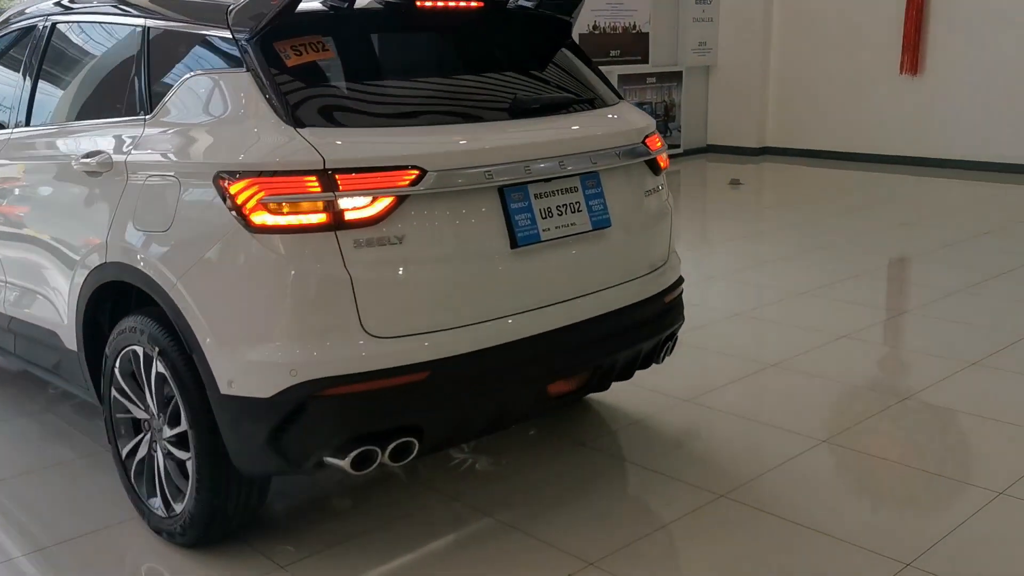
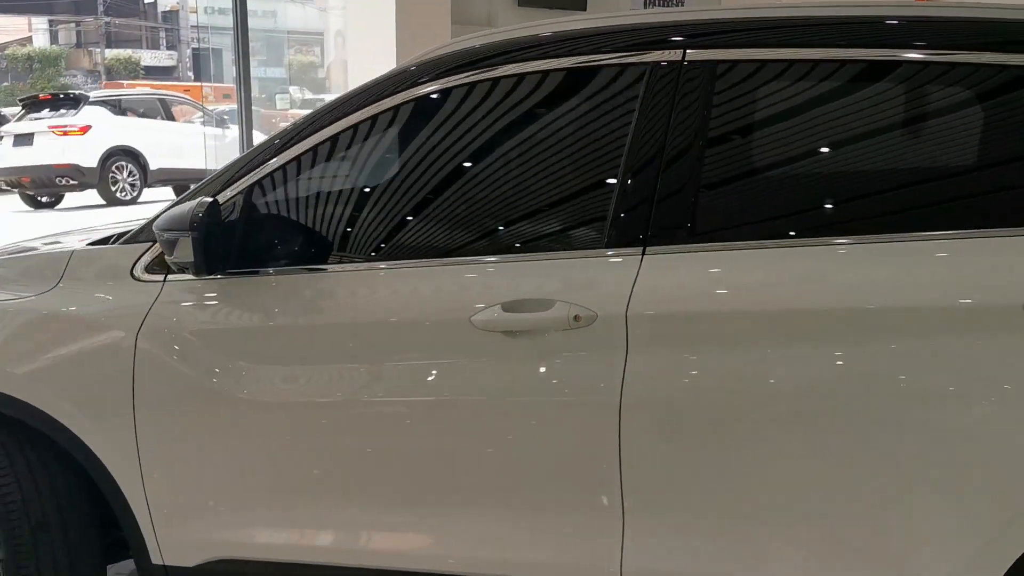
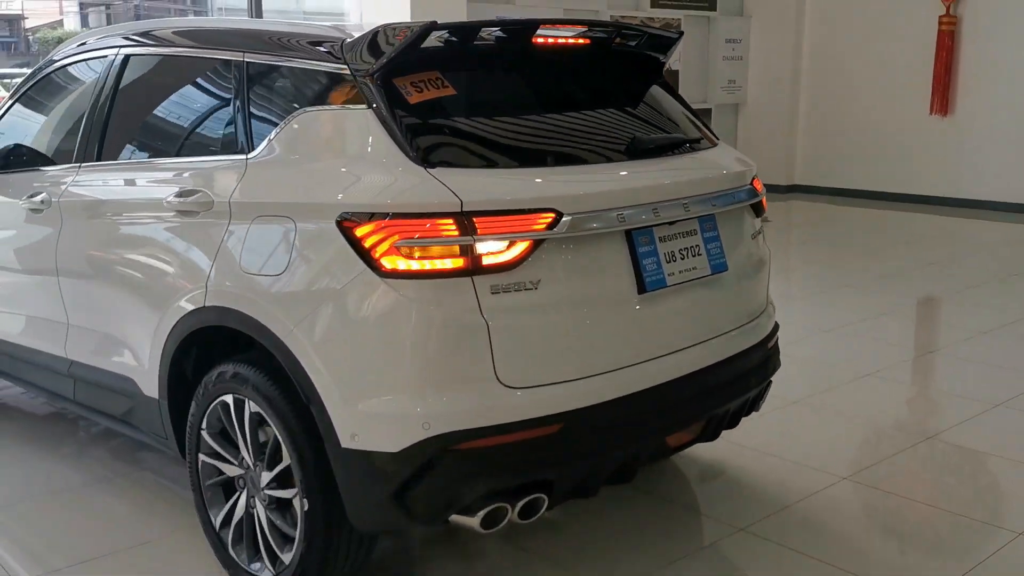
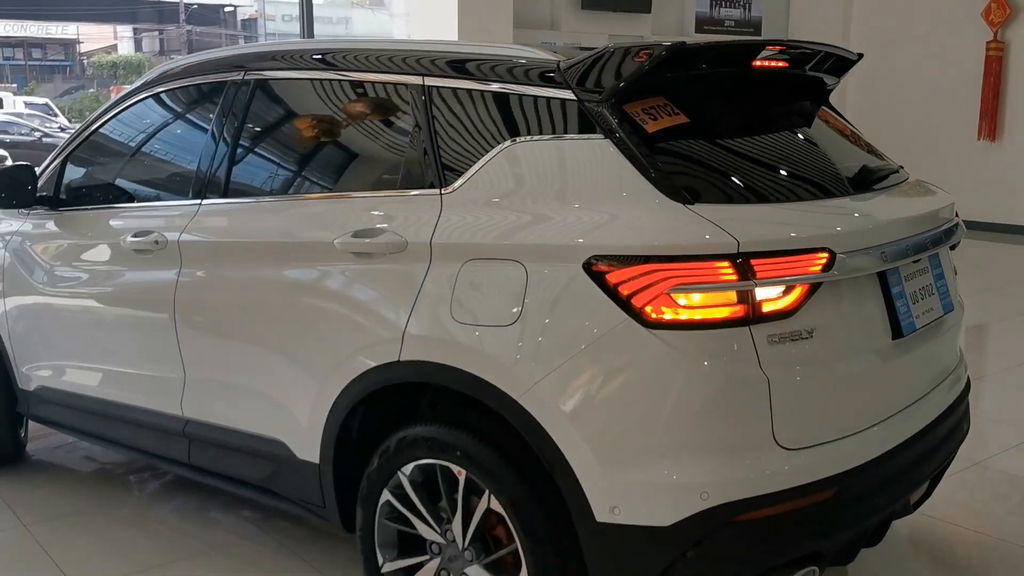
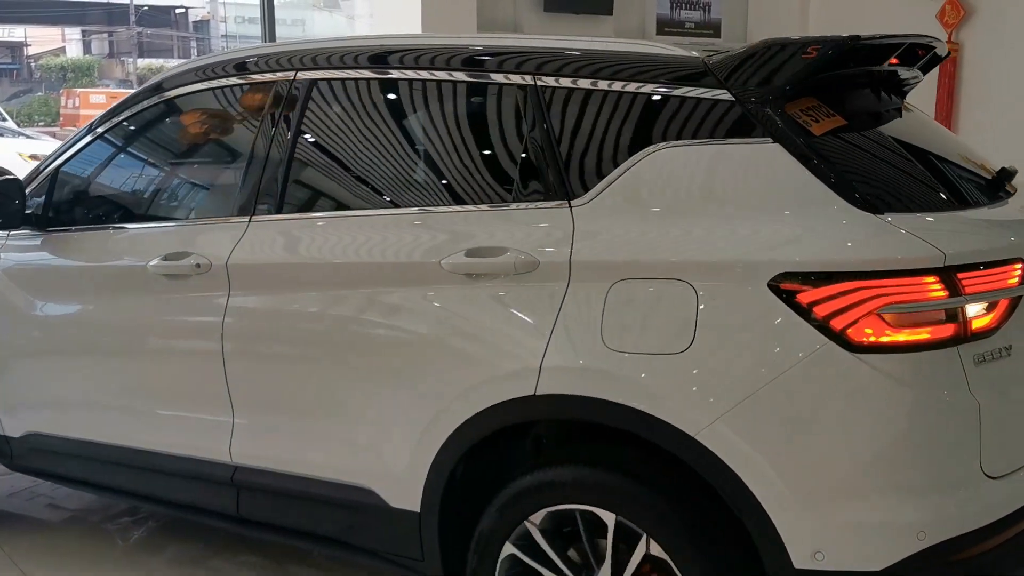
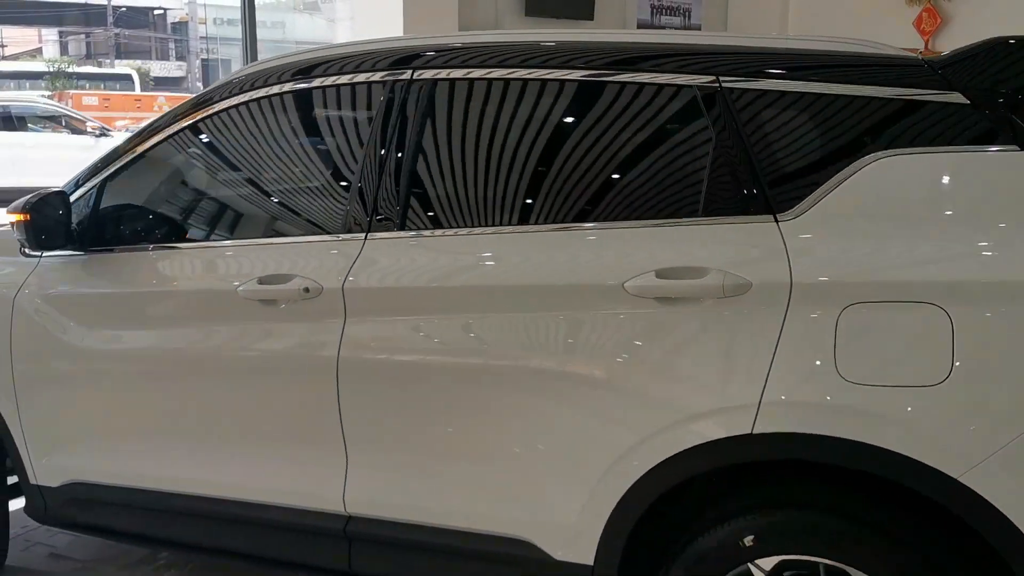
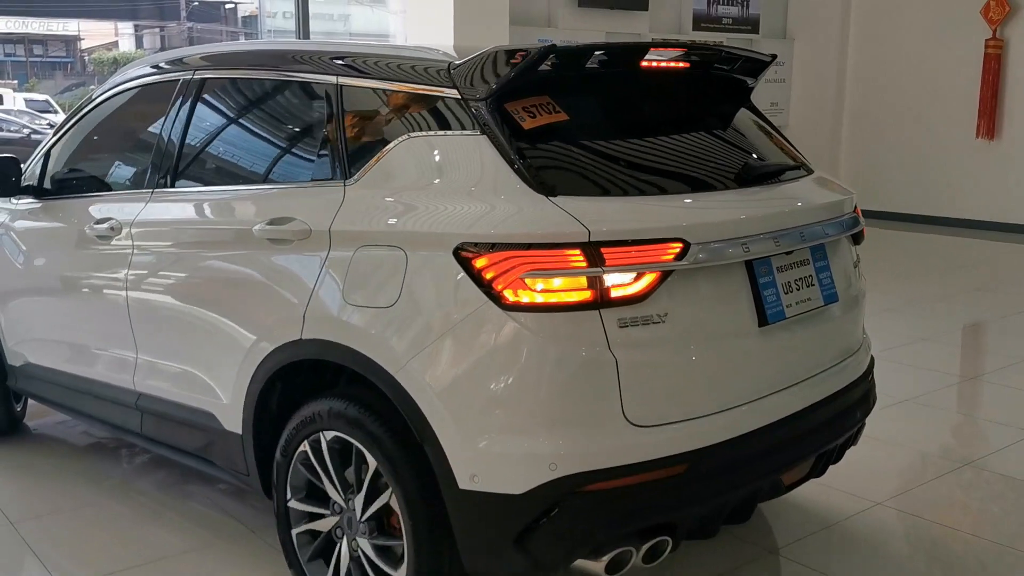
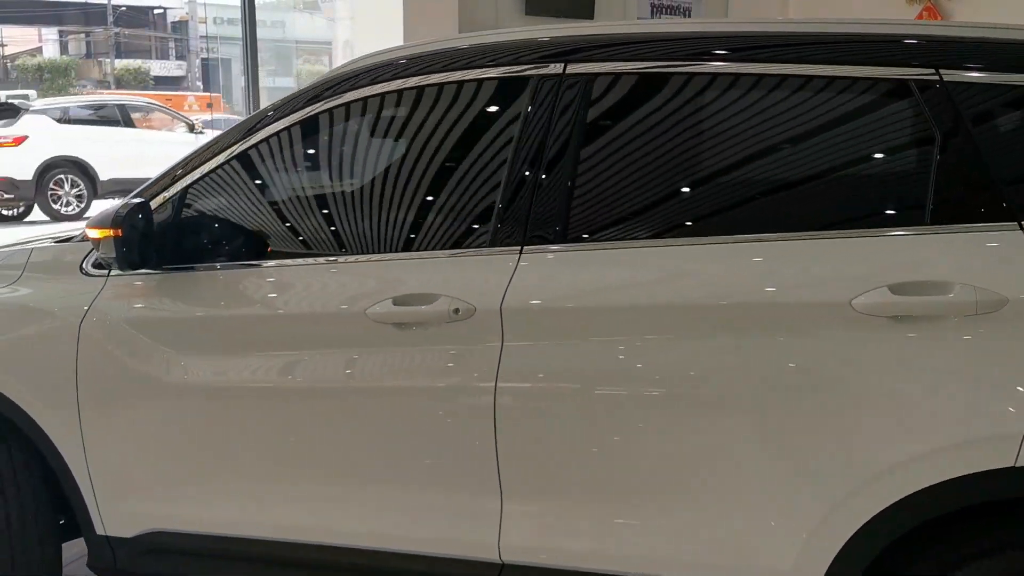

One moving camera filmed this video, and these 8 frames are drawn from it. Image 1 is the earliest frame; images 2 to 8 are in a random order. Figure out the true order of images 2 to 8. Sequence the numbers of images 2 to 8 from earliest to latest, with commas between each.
3, 7, 4, 5, 6, 8, 2
